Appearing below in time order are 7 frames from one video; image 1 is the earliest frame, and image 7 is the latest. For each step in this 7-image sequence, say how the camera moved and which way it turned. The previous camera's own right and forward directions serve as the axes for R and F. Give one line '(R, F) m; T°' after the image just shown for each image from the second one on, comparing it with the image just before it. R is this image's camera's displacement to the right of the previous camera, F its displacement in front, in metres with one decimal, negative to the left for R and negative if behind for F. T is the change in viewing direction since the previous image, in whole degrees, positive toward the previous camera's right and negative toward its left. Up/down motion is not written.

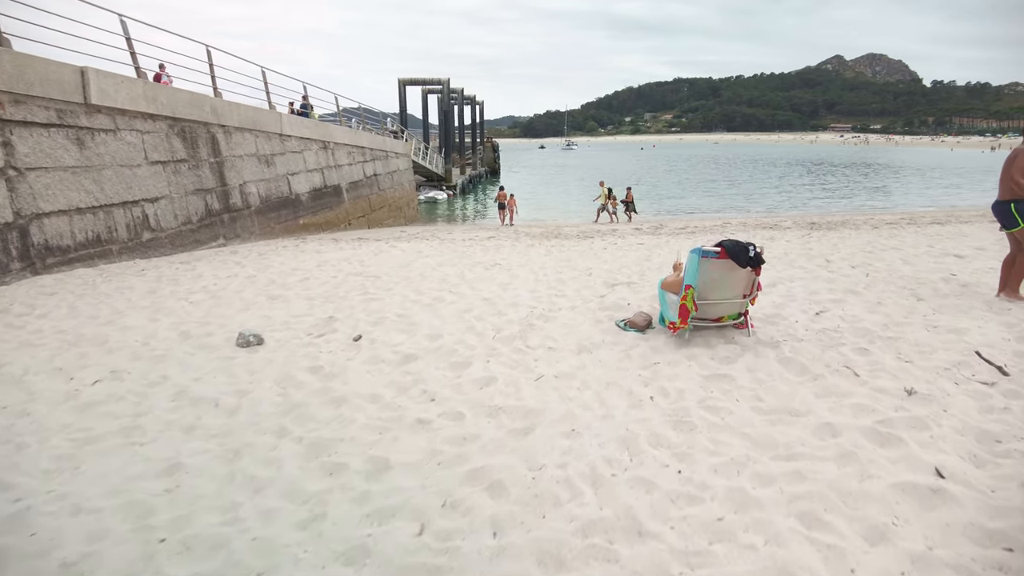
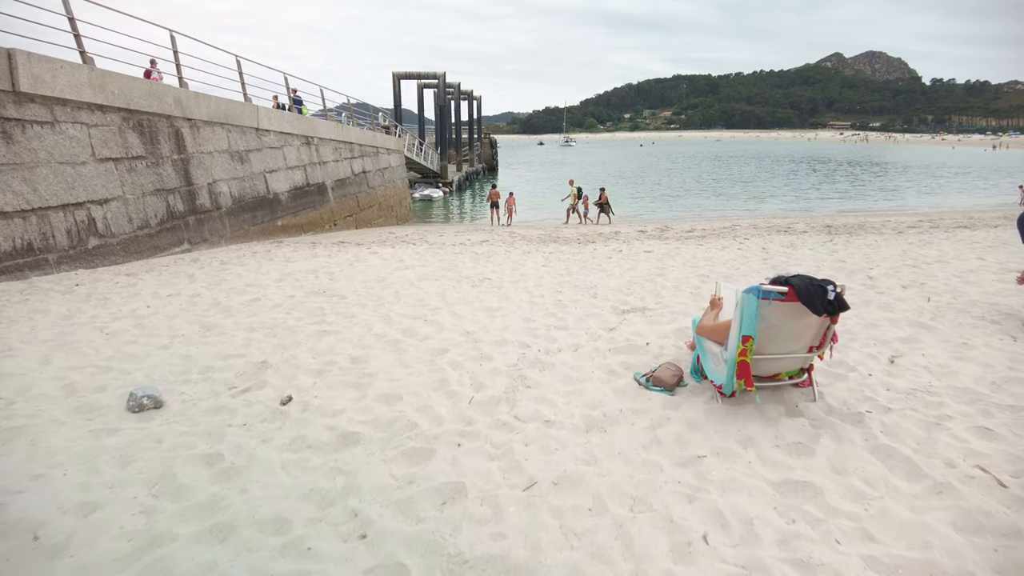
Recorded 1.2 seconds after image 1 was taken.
(+0.1, +1.1) m; 0°
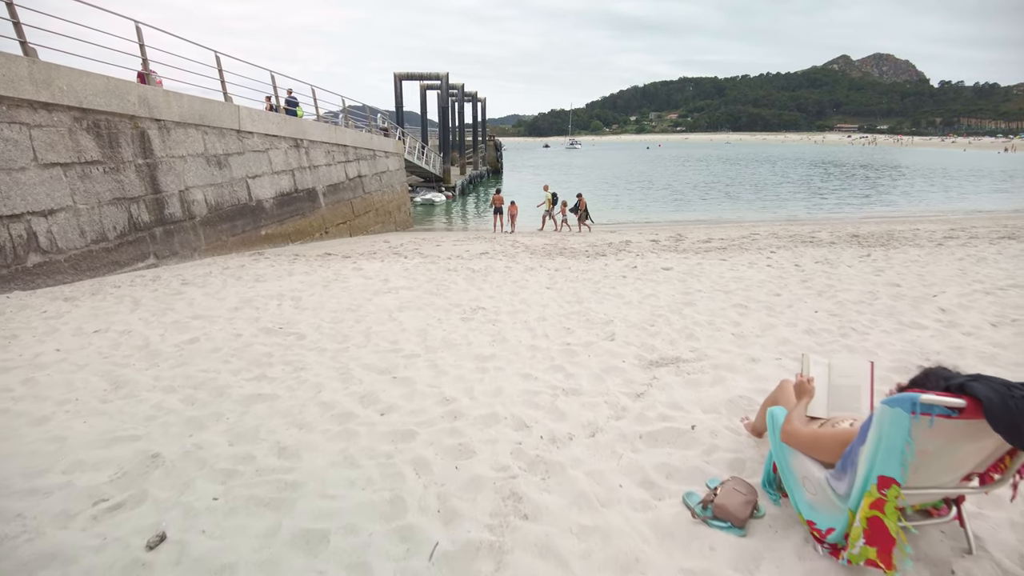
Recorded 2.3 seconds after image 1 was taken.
(+0.1, +1.2) m; 0°
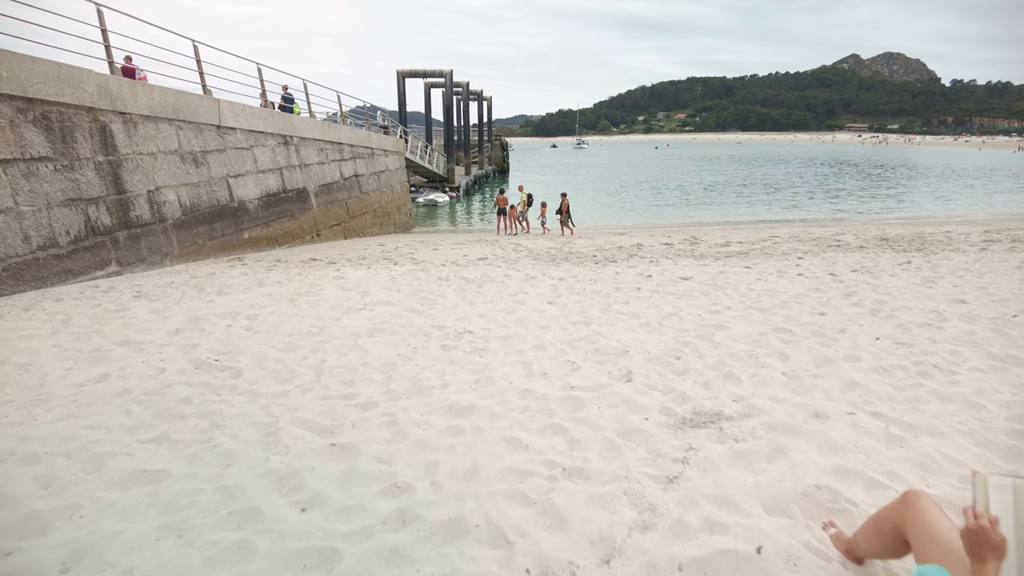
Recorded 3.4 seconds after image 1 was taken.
(+0.1, +1.0) m; -1°
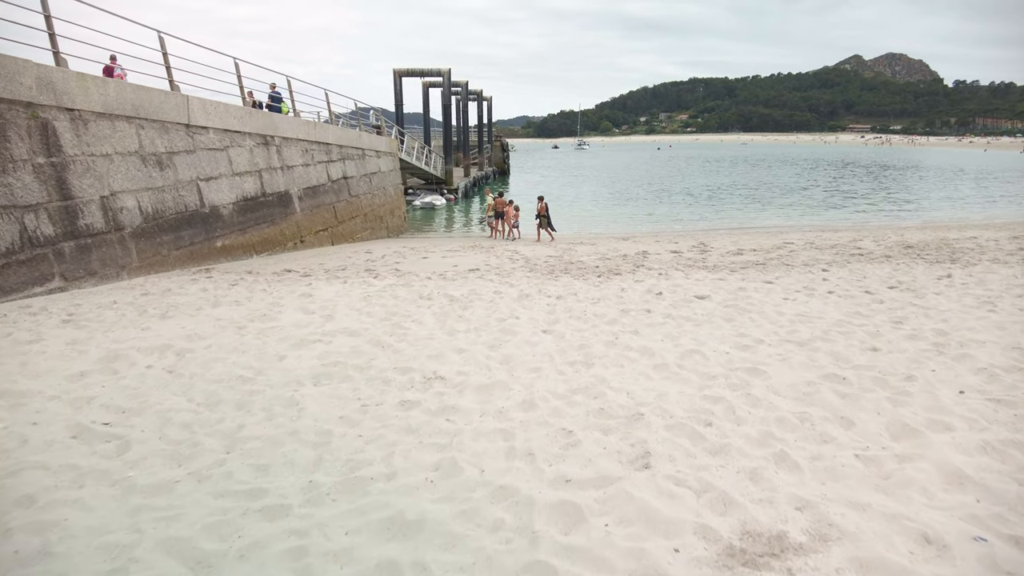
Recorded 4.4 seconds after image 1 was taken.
(+0.1, +1.0) m; 0°
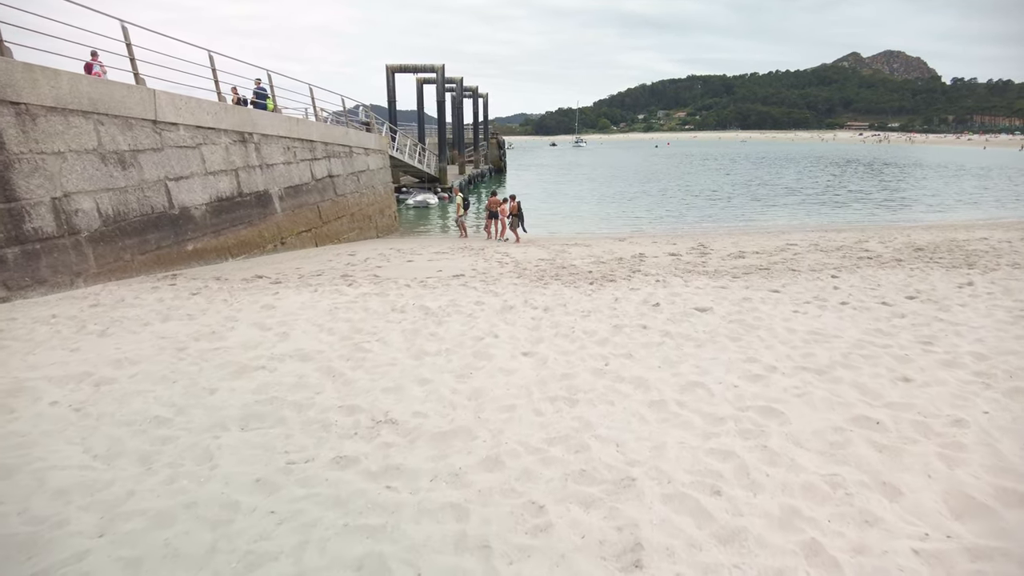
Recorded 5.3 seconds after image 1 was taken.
(+0.2, +0.7) m; 0°
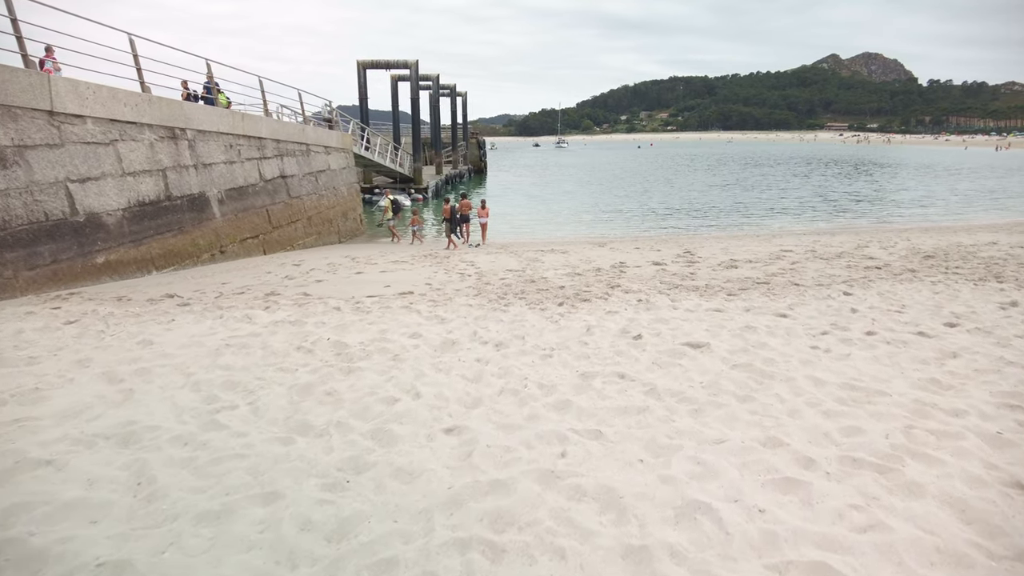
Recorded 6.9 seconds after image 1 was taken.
(+0.4, +1.4) m; +1°
